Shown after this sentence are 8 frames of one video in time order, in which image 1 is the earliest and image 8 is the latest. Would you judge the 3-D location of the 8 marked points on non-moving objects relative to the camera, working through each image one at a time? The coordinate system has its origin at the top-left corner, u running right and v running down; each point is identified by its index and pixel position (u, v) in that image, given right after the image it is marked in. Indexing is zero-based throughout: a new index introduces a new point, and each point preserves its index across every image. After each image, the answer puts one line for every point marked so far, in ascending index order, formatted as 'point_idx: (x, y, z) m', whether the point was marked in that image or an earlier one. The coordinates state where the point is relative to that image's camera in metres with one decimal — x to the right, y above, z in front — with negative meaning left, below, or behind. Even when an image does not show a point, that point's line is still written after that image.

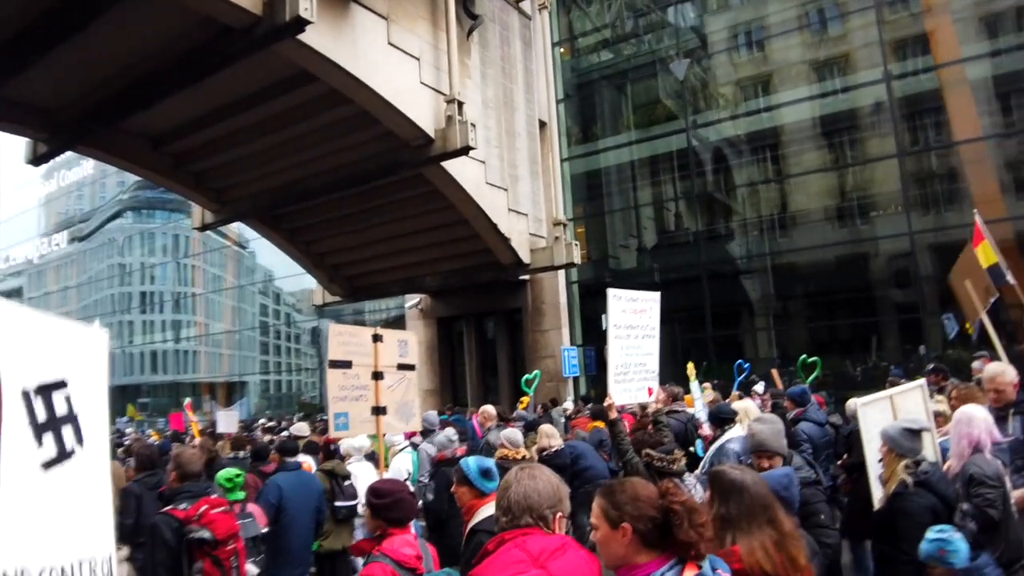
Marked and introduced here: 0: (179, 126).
0: (-6.3, +3.1, +14.2) m
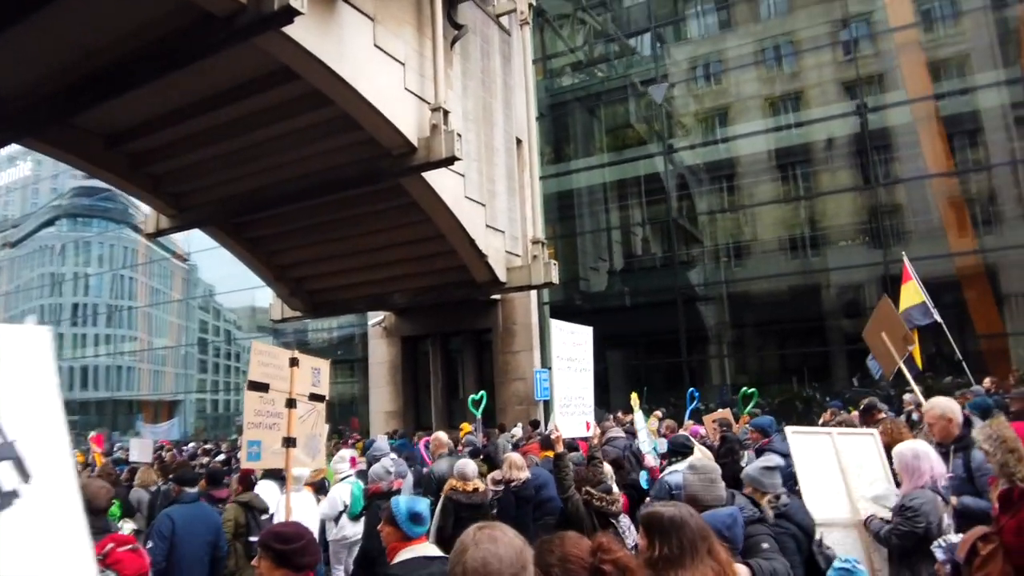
0: (-6.6, +2.9, +13.3) m
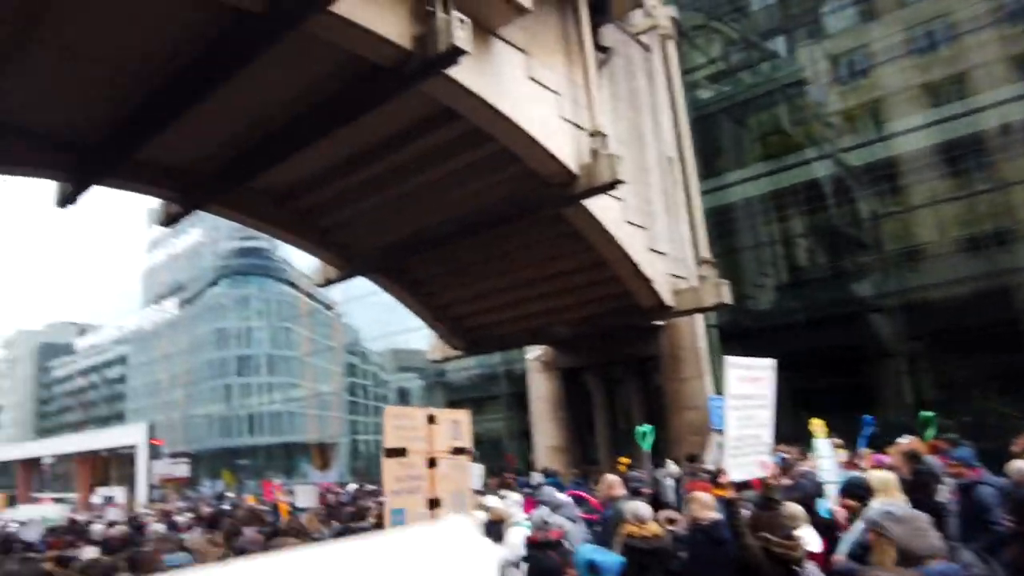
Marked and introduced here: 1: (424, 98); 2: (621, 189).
0: (-3.8, +2.0, +13.8) m
1: (-1.3, +2.7, +10.7) m
2: (+2.0, +1.8, +13.6) m
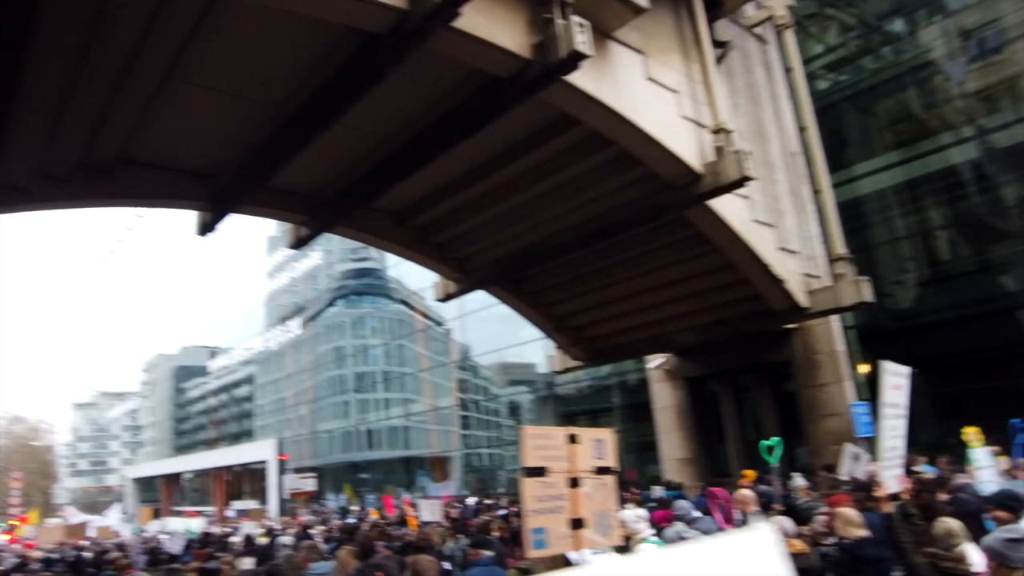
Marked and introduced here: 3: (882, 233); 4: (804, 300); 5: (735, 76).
0: (-1.6, +1.7, +14.0) m
1: (+0.4, +2.6, +10.6) m
2: (+4.1, +1.8, +13.0) m
3: (+9.3, +1.4, +19.0) m
4: (+5.4, -0.2, +13.9) m
5: (+4.2, +4.0, +14.2) m
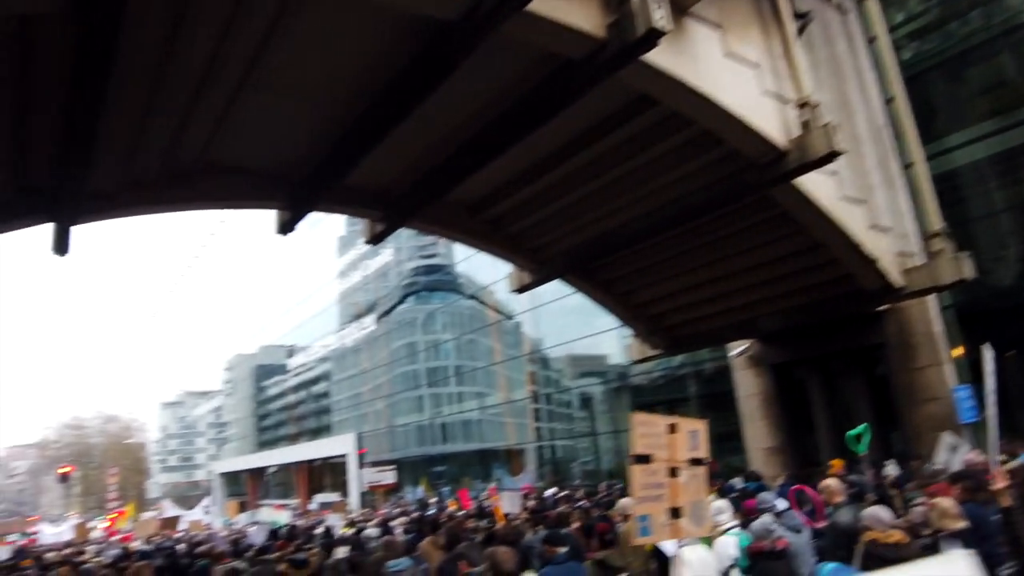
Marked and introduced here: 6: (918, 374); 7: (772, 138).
0: (-0.2, +1.9, +13.9) m
1: (+1.5, +2.8, +10.3) m
2: (+5.4, +2.1, +12.4) m
3: (+11.1, +1.9, +18.0) m
4: (+6.8, +0.1, +13.3) m
5: (+5.5, +4.4, +13.6) m
6: (+7.7, -1.7, +14.4) m
7: (+3.8, +2.2, +10.9) m
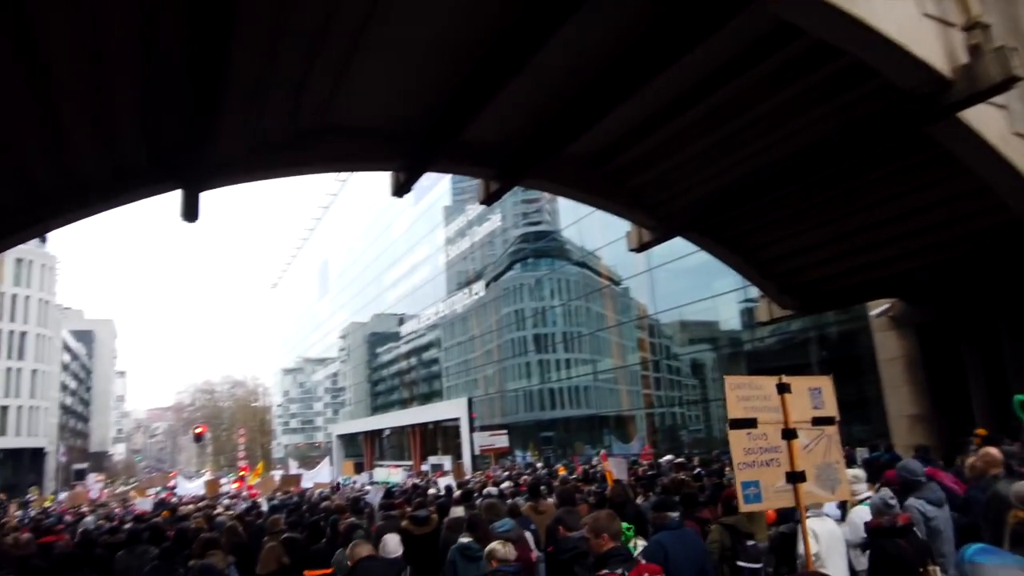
0: (+1.9, +2.6, +13.2) m
1: (+3.1, +3.4, +9.4) m
2: (+7.2, +2.8, +11.0) m
3: (+13.7, +3.0, +15.6) m
4: (+8.8, +0.9, +11.6) m
5: (+7.5, +5.2, +12.0) m
6: (+9.9, -0.8, +12.7) m
7: (+5.5, +2.9, +9.7) m
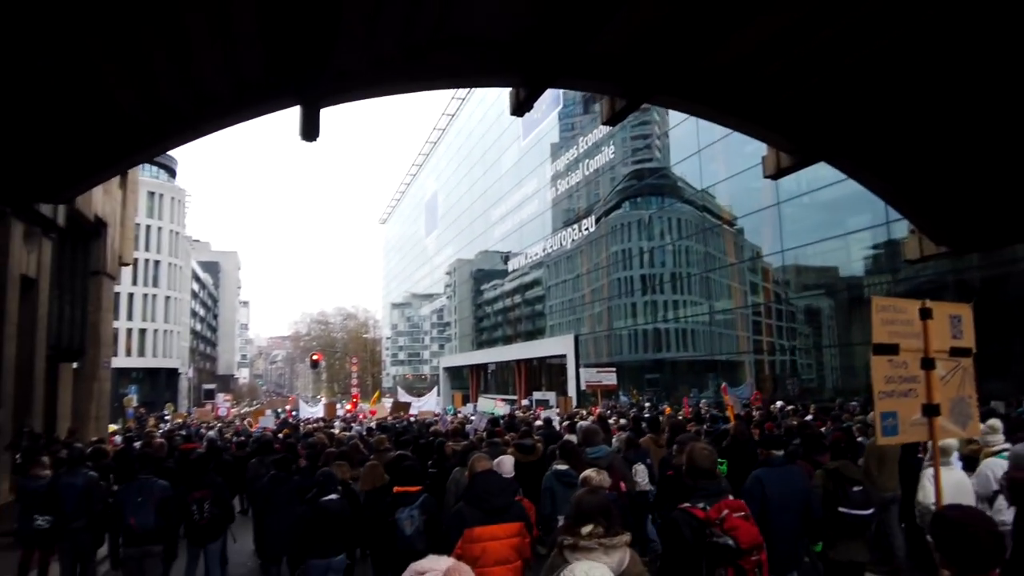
0: (+4.0, +3.8, +11.9) m
1: (+4.7, +4.2, +7.9) m
2: (+9.0, +3.7, +8.9) m
3: (+16.0, +4.0, +12.7) m
4: (+10.6, +1.8, +9.6) m
5: (+9.4, +6.1, +9.7) m
6: (+11.8, +0.1, +10.6) m
7: (+7.1, +3.7, +7.9) m
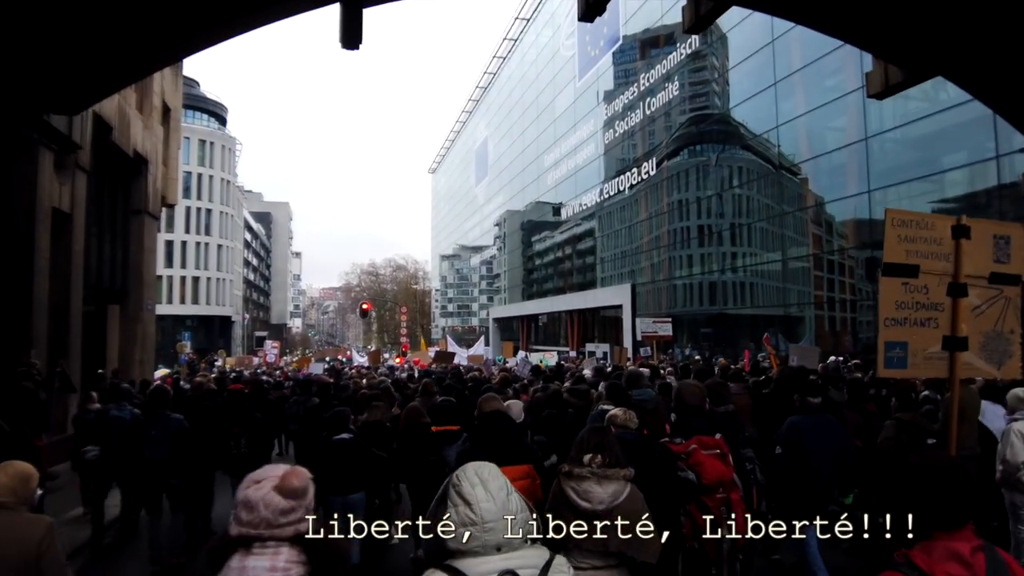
0: (+4.9, +4.7, +9.9) m
1: (+5.3, +4.9, +5.9) m
2: (+9.7, +4.4, +6.7) m
3: (+17.0, +4.9, +9.9) m
4: (+11.4, +2.5, +7.3) m
5: (+10.2, +6.8, +7.2) m
6: (+12.6, +0.9, +8.4) m
7: (+7.7, +4.3, +5.7) m
